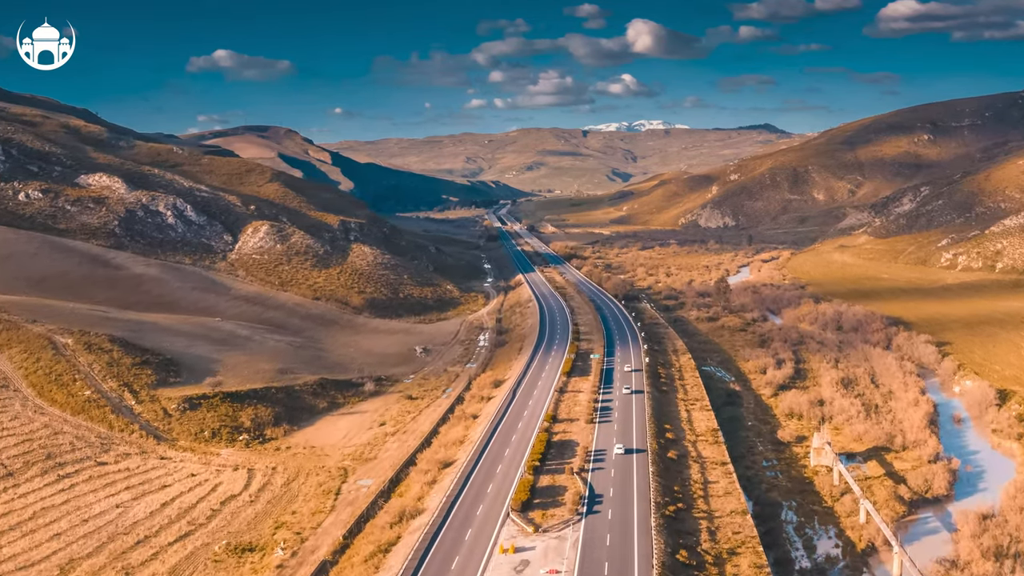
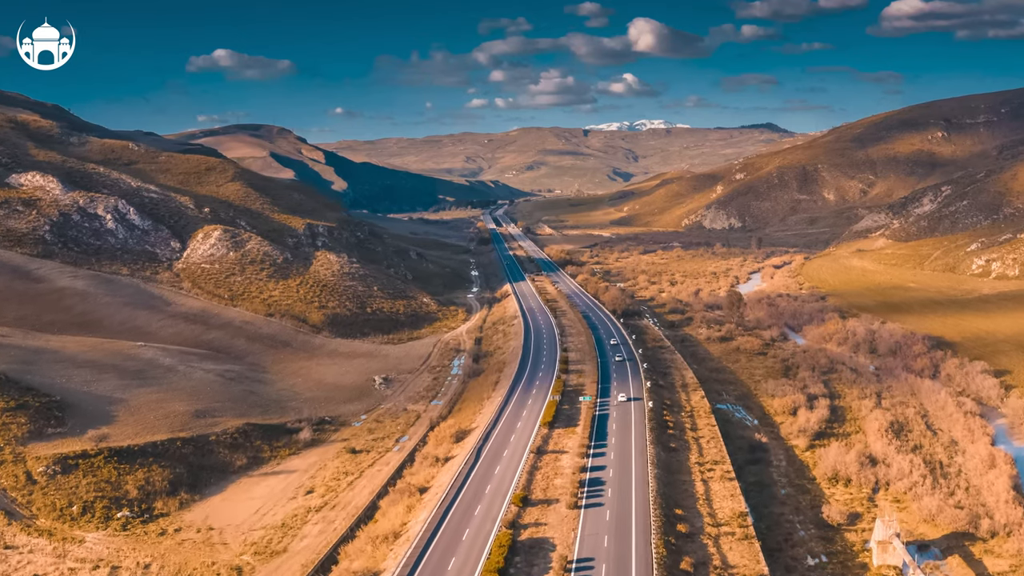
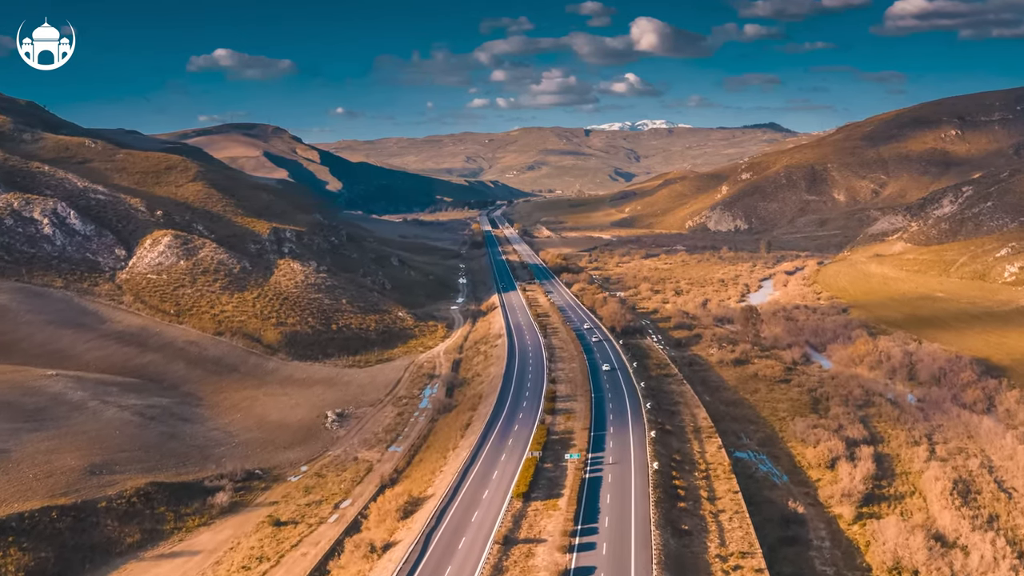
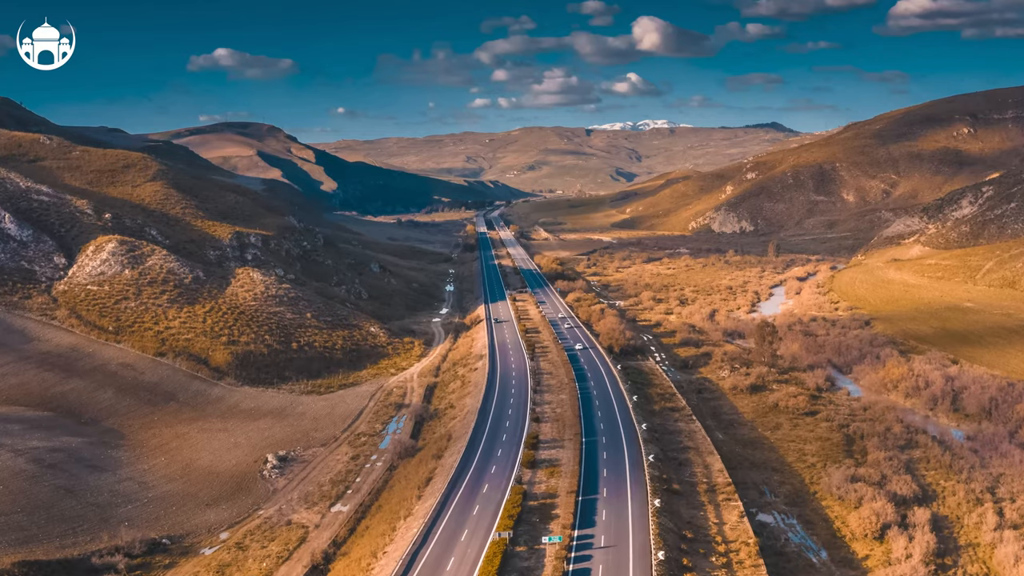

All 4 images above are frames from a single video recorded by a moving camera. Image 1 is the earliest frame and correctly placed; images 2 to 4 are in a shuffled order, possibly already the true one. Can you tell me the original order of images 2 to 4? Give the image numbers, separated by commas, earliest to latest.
2, 3, 4
